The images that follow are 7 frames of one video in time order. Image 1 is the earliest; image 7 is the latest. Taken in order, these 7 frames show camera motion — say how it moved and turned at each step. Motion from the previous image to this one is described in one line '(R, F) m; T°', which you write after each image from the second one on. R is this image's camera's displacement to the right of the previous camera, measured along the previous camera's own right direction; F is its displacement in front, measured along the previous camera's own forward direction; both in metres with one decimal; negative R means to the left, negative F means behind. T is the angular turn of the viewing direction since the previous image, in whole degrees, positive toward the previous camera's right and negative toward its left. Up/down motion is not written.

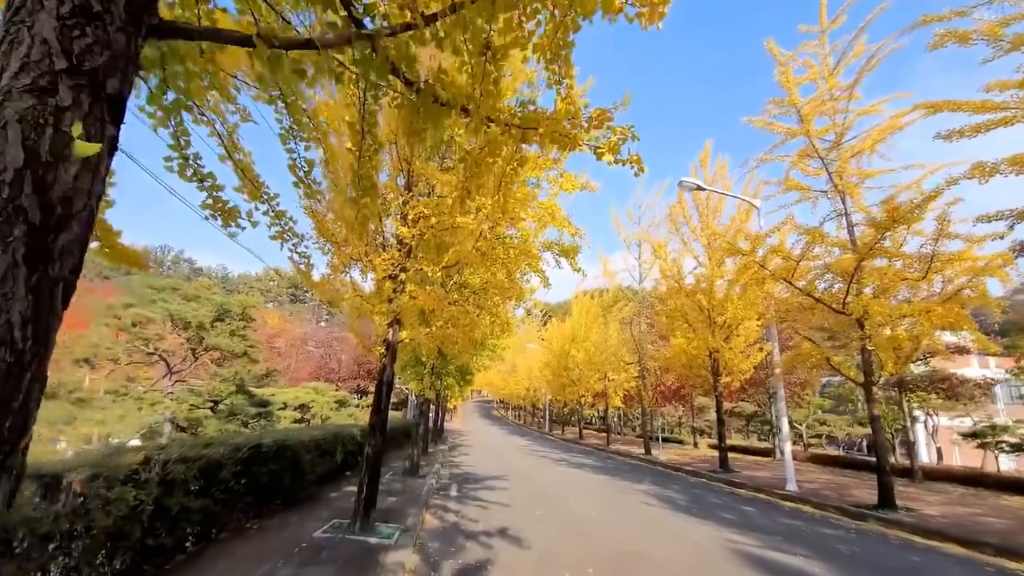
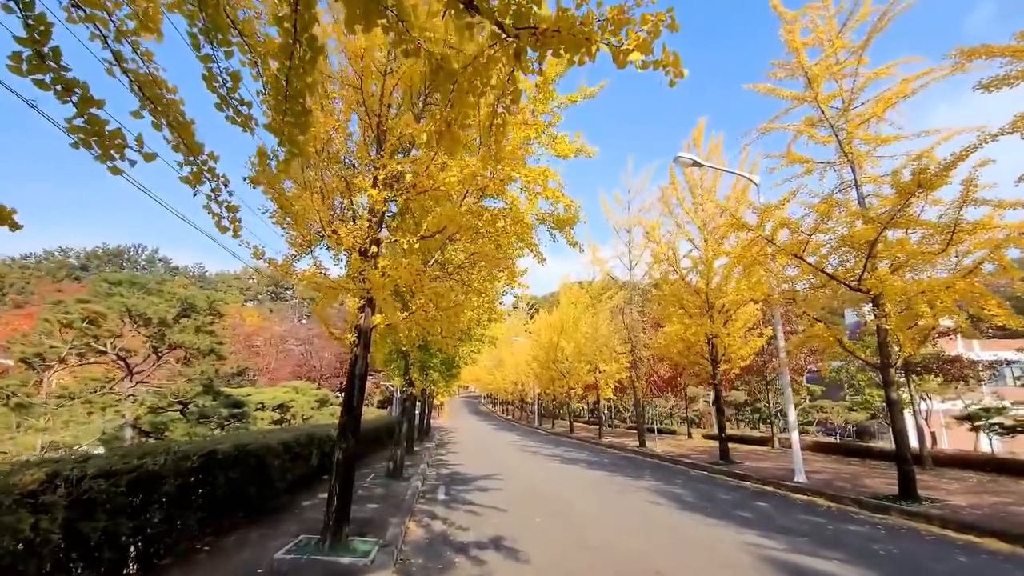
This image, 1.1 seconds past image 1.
(-0.1, +0.9) m; +2°
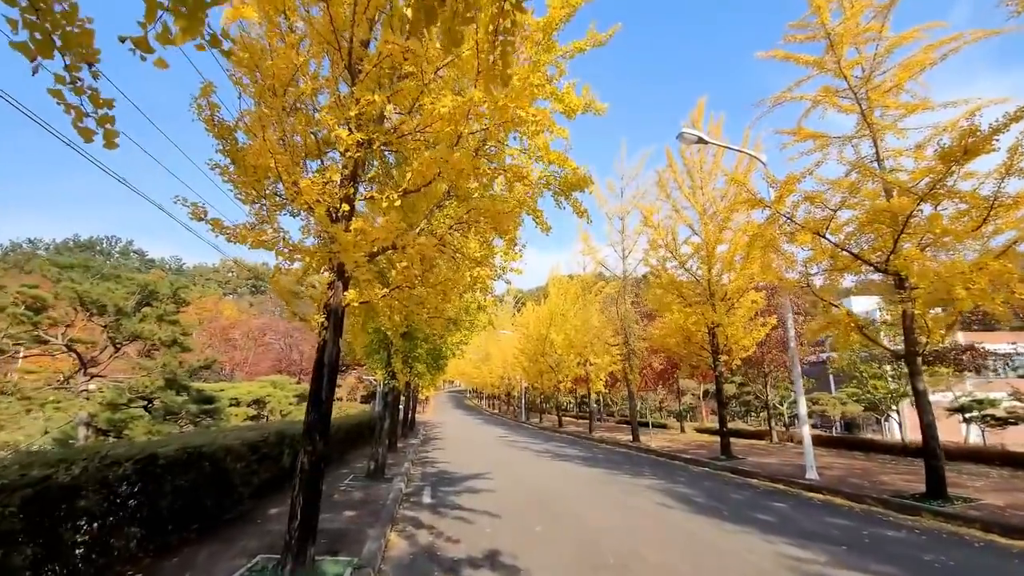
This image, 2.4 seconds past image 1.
(-0.1, +0.9) m; +2°
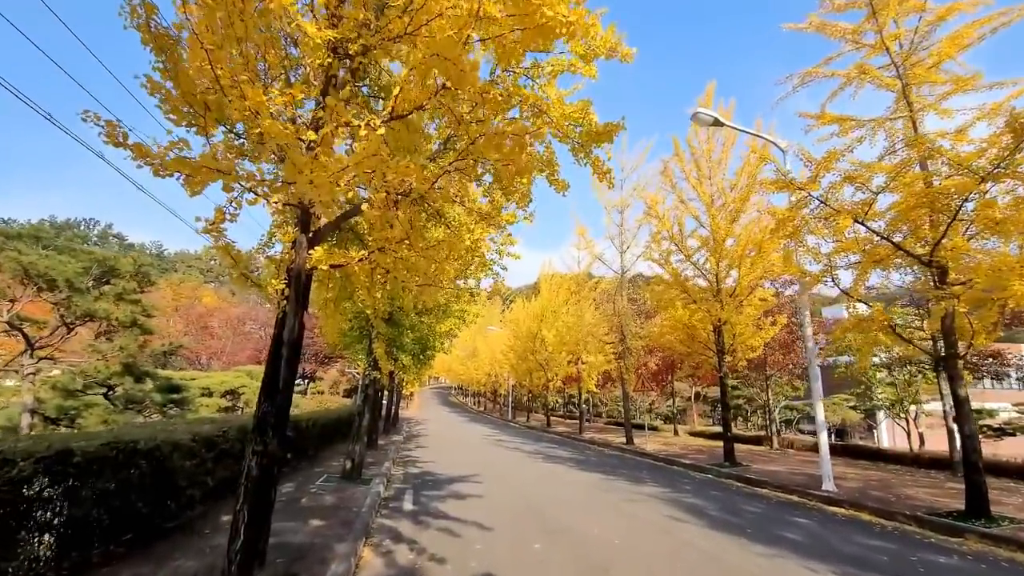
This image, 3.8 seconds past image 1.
(-0.2, +0.9) m; +1°
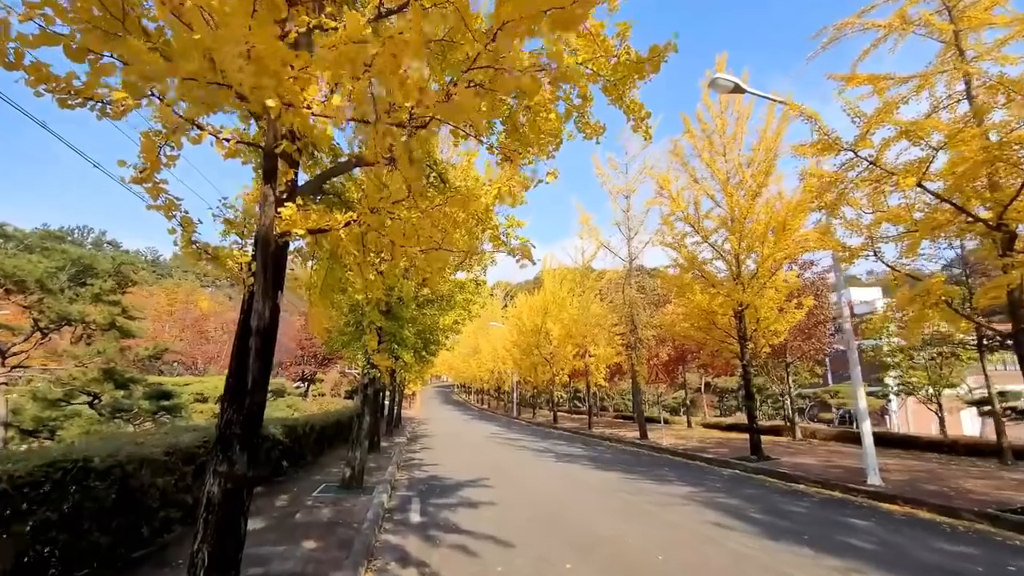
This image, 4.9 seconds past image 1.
(-0.2, +0.8) m; 0°
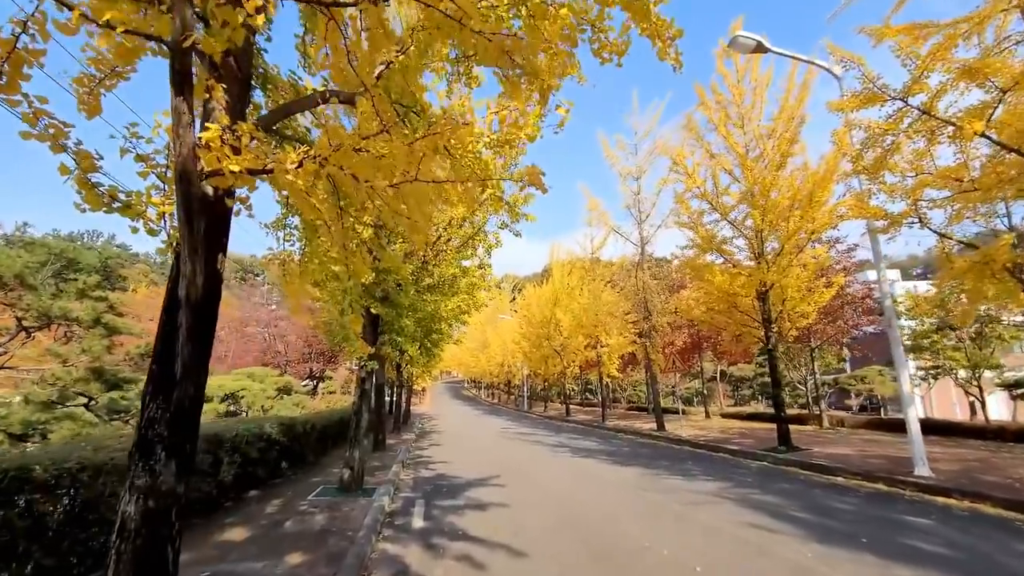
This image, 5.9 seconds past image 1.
(0.0, +0.7) m; -1°
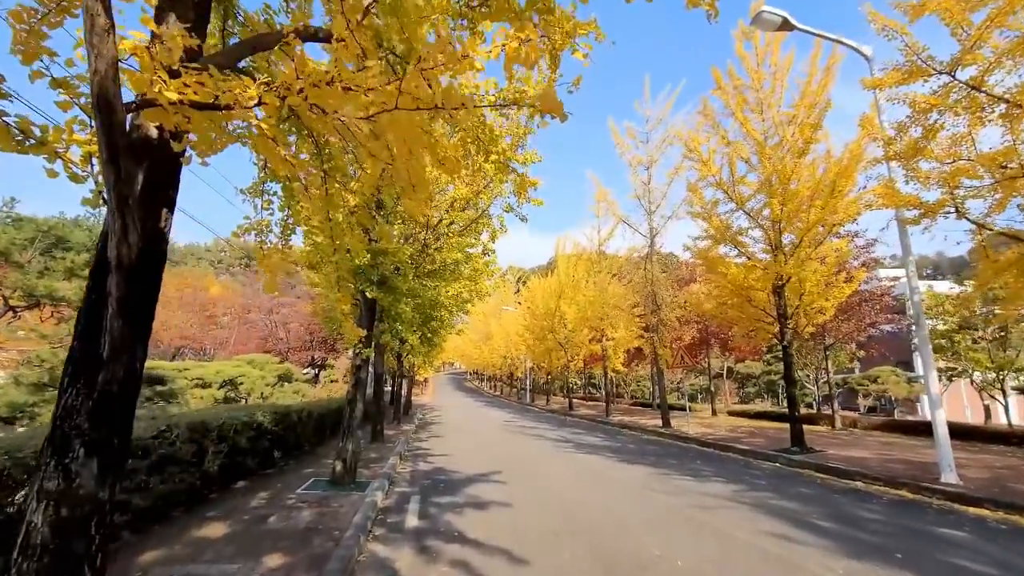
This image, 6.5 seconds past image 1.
(0.0, +0.4) m; -1°
